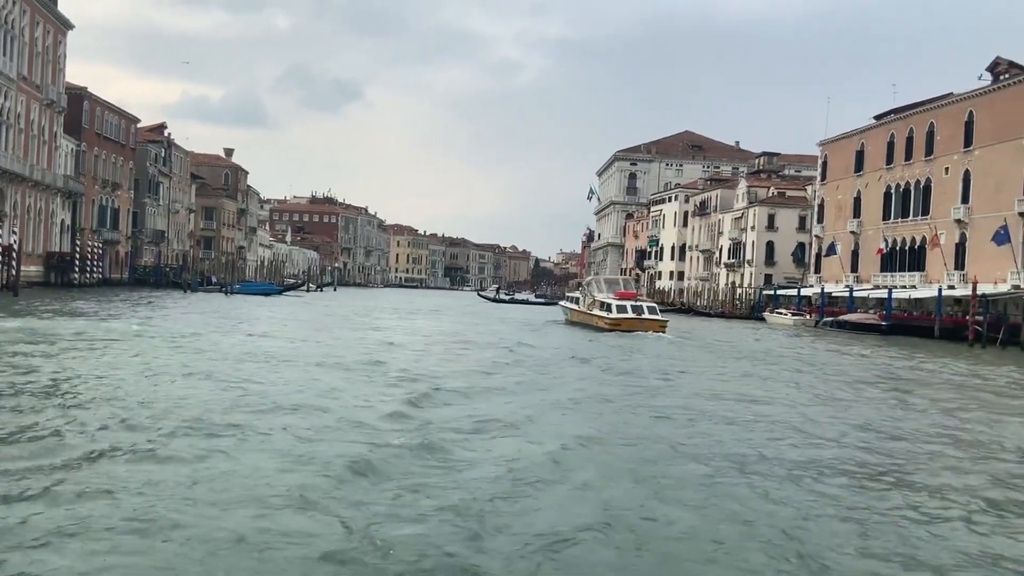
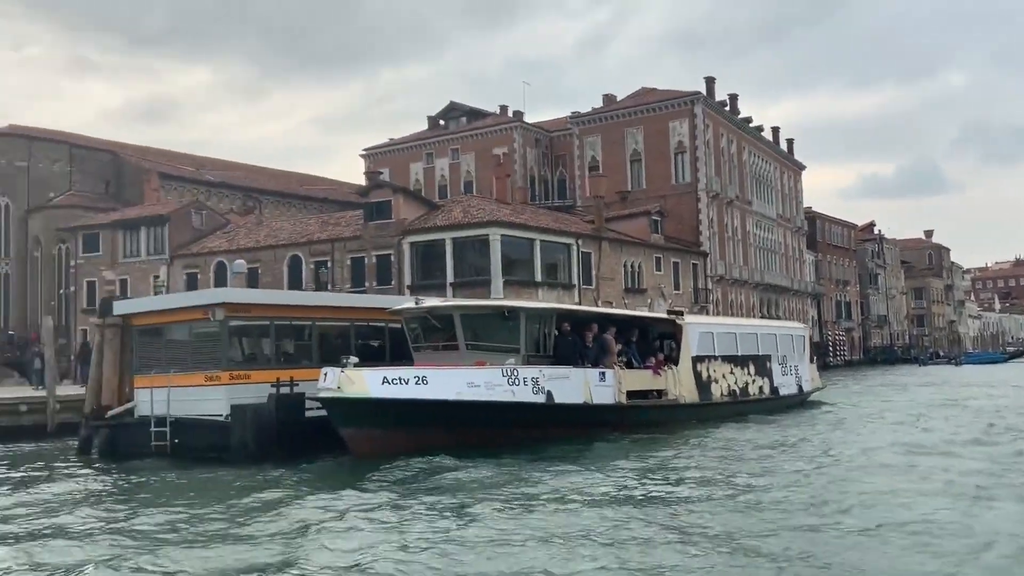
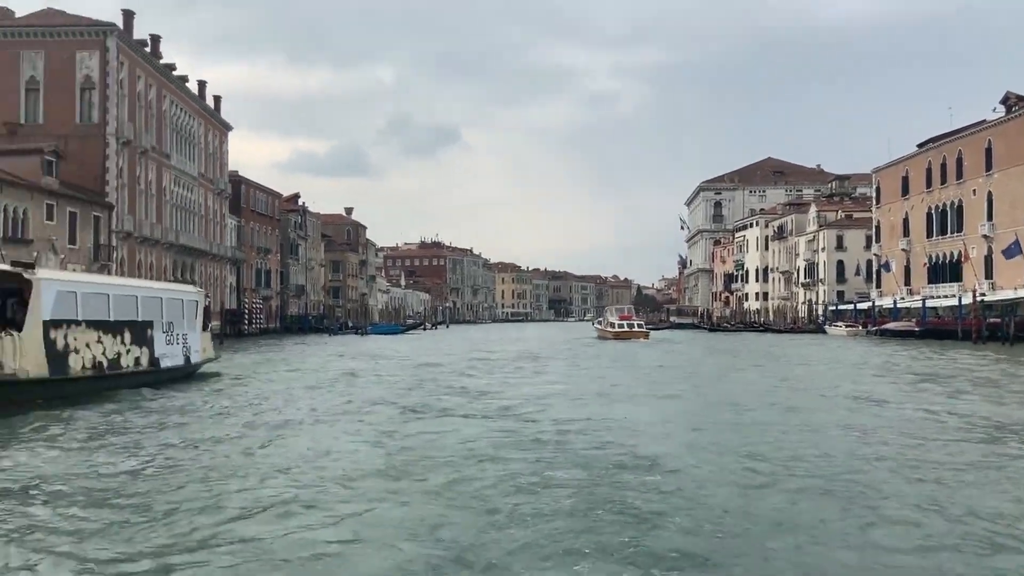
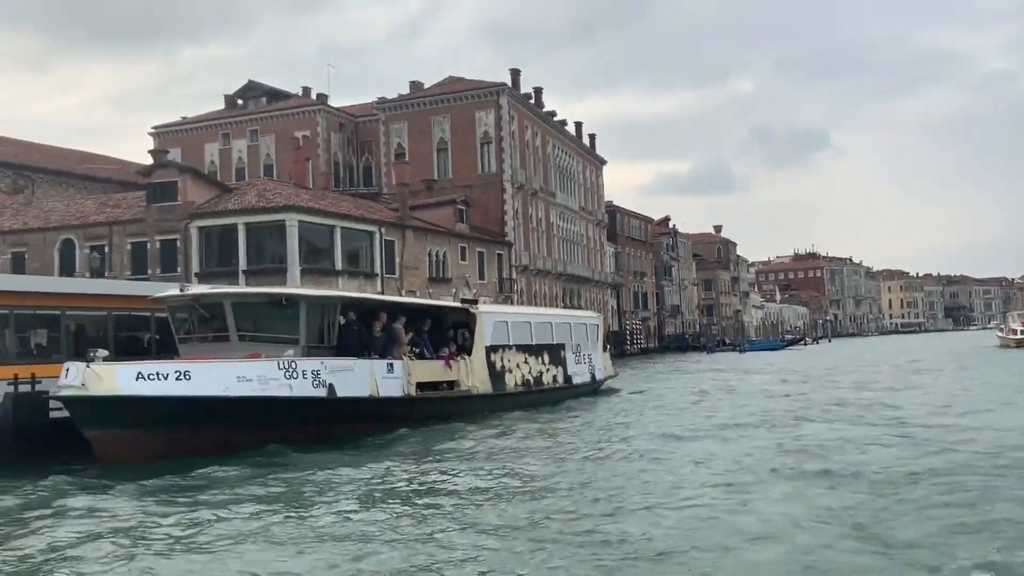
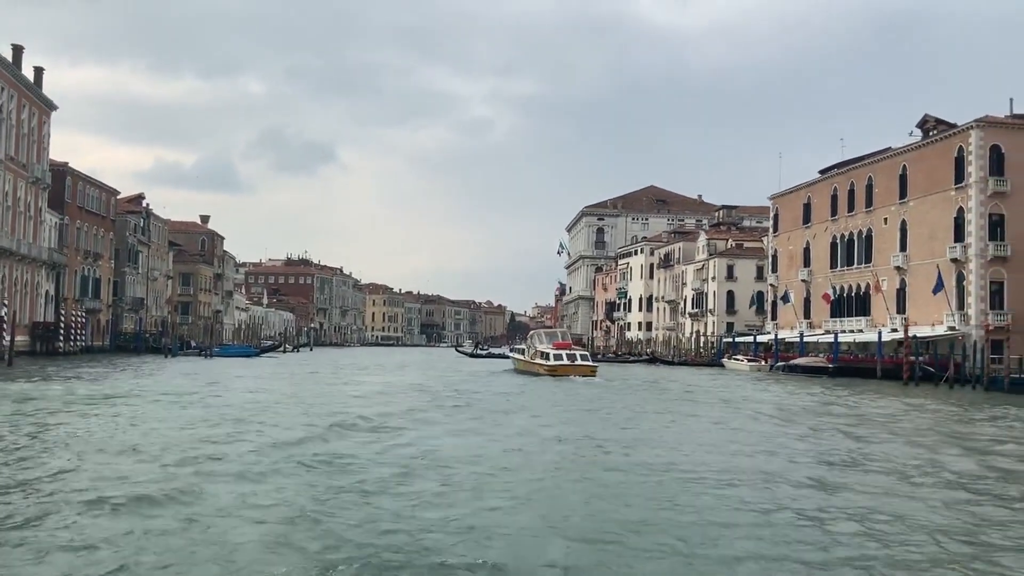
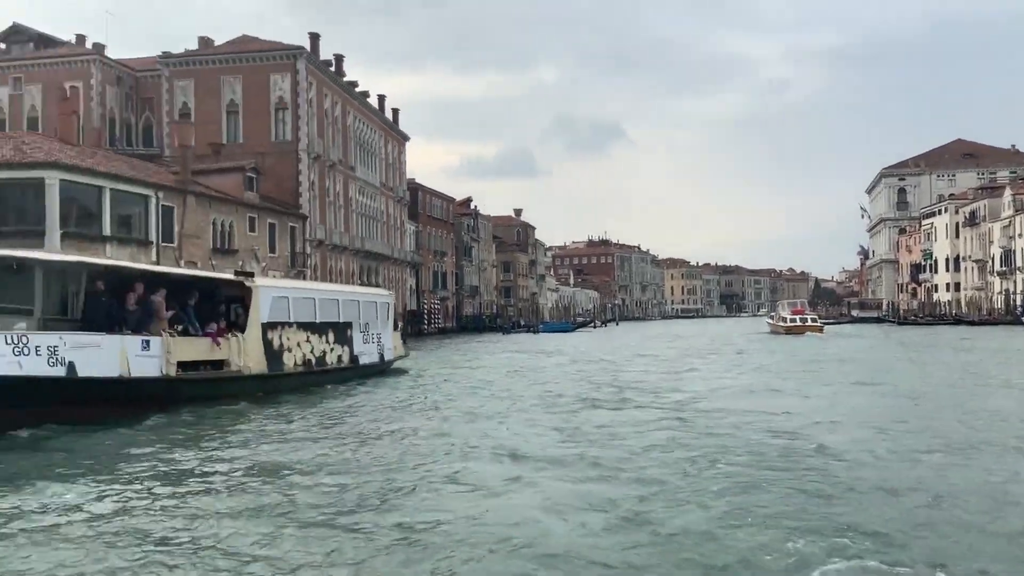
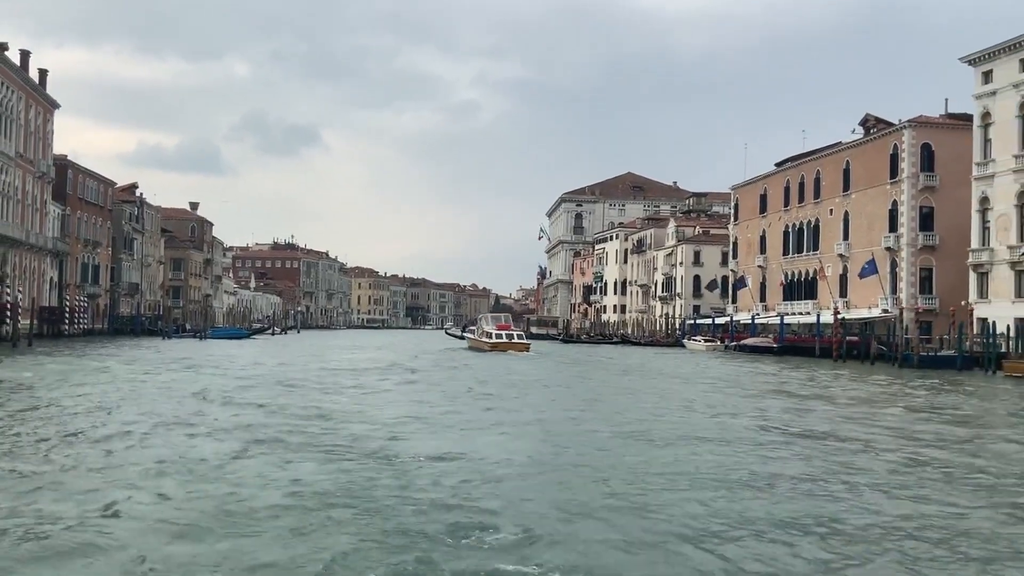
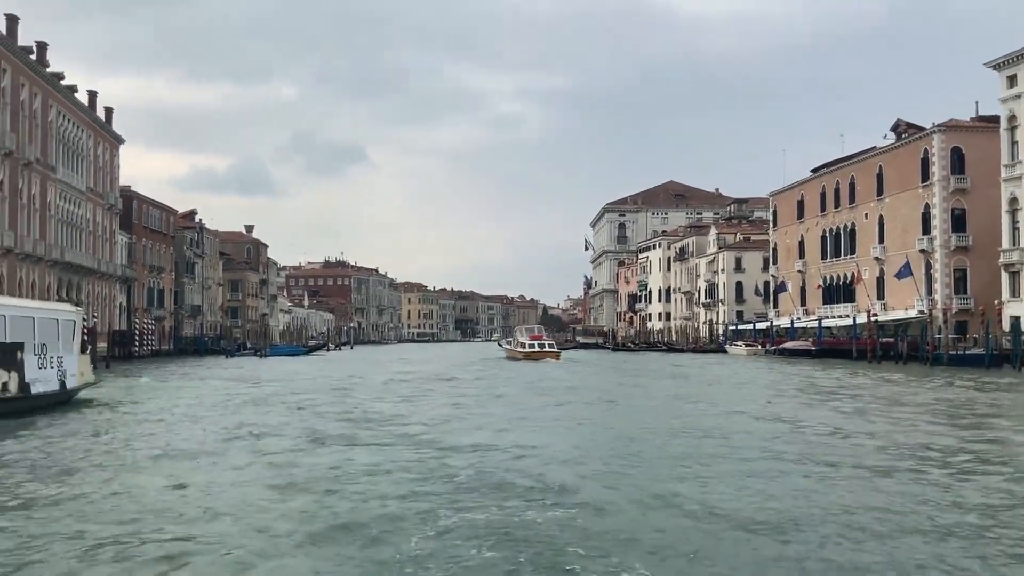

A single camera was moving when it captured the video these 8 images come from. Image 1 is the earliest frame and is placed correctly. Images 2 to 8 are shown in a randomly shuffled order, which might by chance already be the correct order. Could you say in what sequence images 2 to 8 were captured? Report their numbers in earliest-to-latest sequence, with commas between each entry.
5, 7, 8, 3, 6, 4, 2
